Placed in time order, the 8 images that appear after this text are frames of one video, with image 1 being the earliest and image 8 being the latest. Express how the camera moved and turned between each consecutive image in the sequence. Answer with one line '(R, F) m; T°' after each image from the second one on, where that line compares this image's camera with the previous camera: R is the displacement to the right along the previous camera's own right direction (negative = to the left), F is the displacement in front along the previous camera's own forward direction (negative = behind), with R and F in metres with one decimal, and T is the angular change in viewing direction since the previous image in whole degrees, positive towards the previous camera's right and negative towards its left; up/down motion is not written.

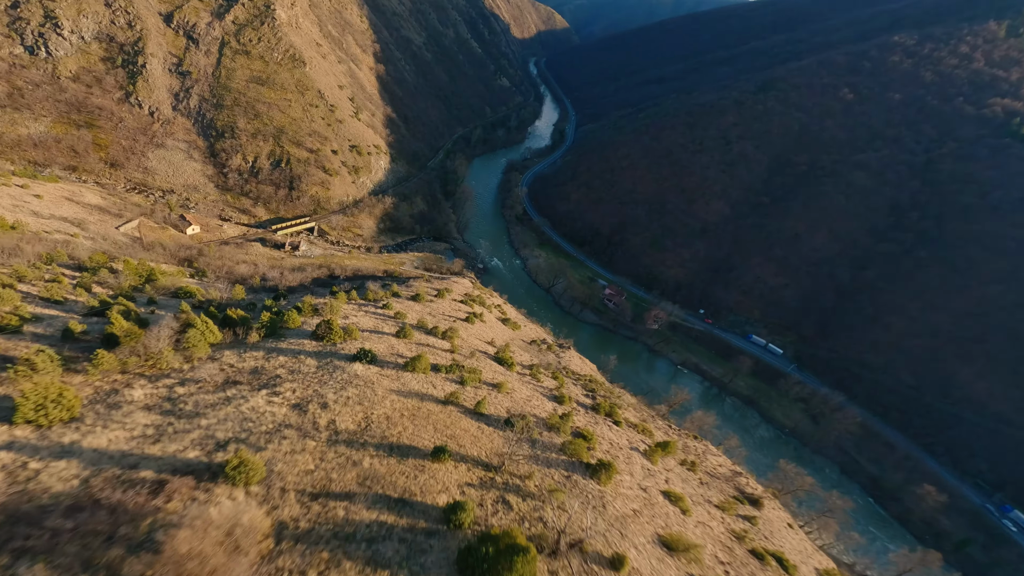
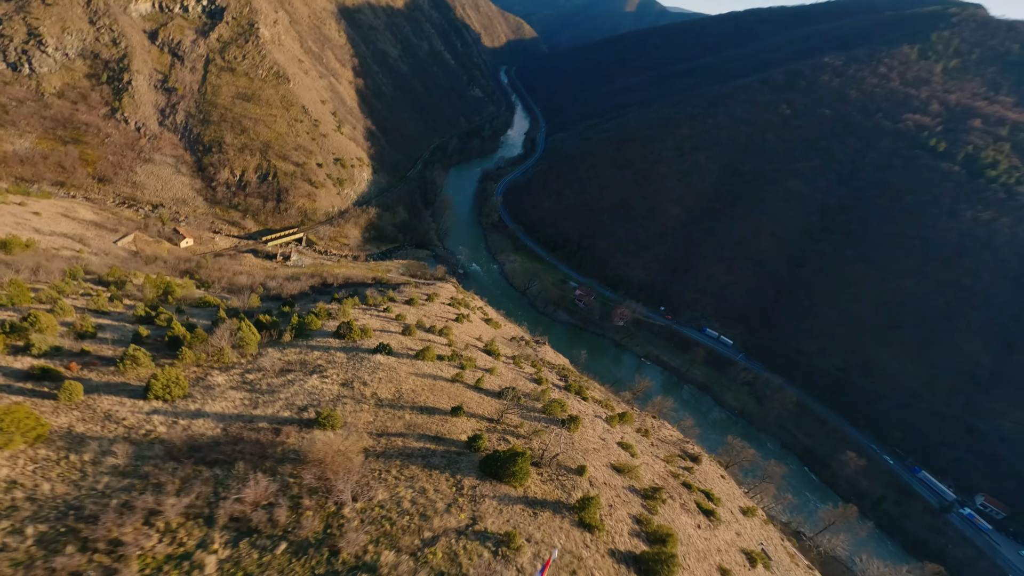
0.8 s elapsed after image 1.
(-1.3, -6.1) m; +5°
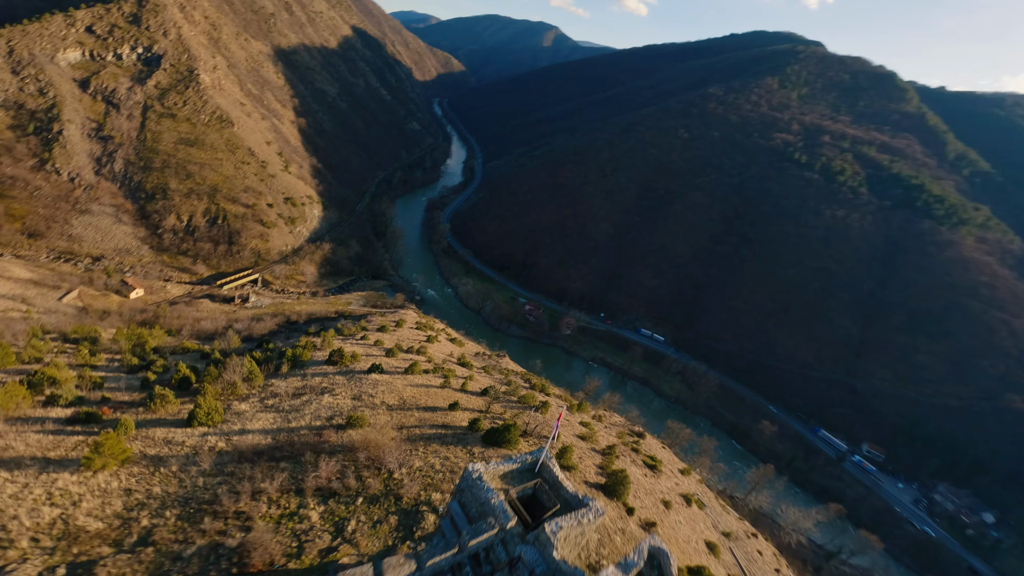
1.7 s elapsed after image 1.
(-2.3, -6.2) m; +9°
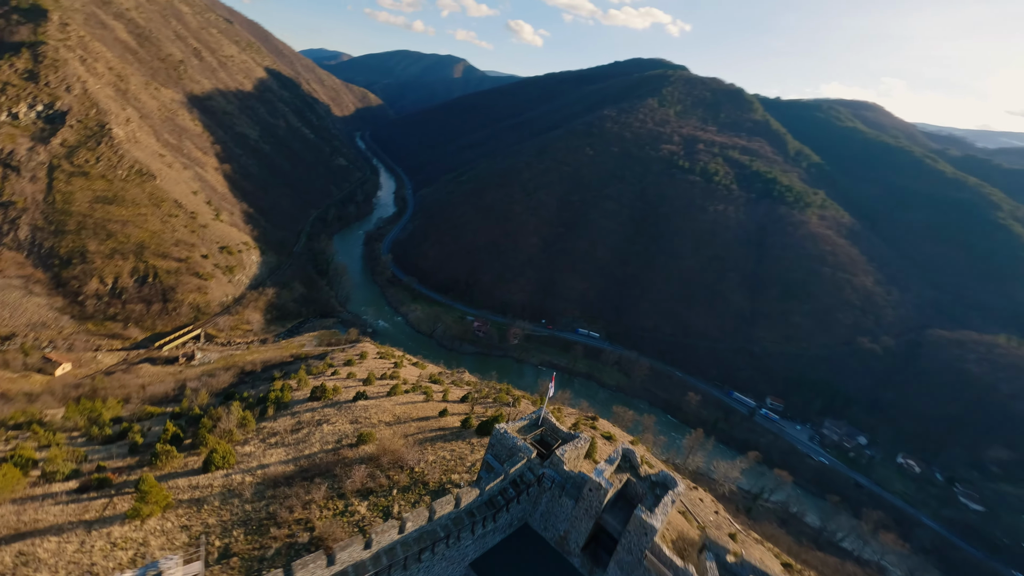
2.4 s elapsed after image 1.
(-2.8, -5.7) m; +11°
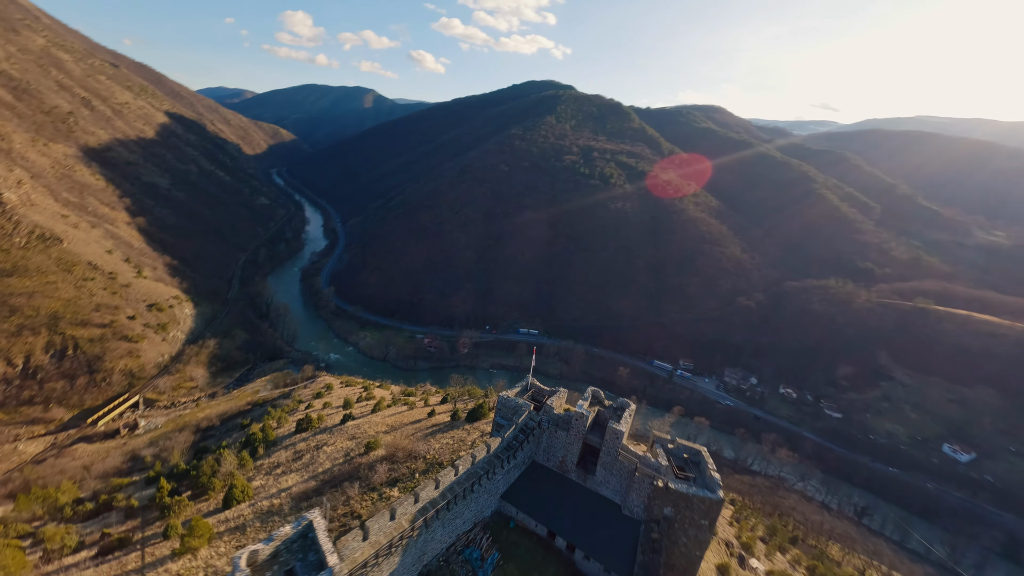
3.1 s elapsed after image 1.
(-3.4, -6.4) m; +12°
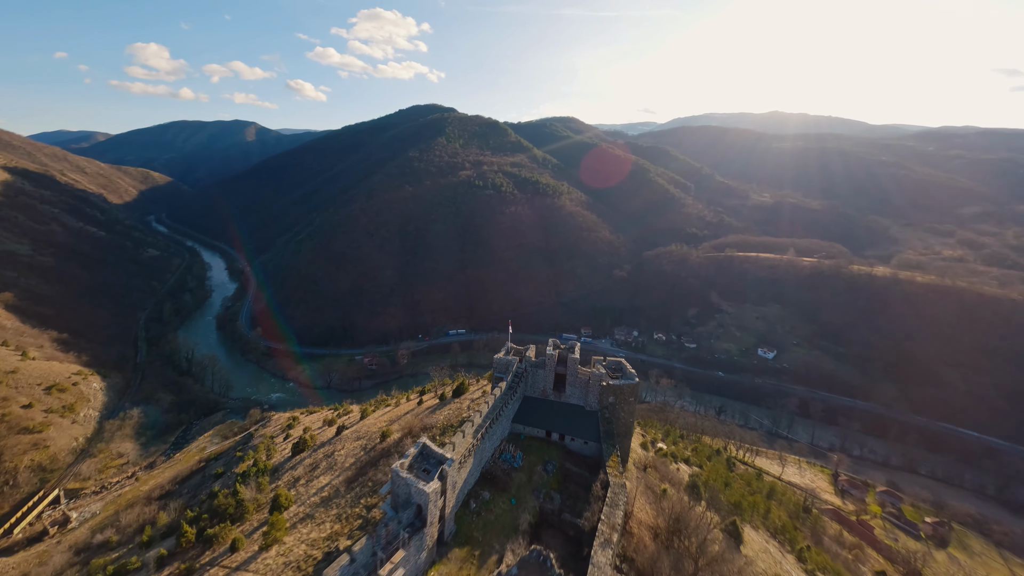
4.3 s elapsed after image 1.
(-6.5, -9.3) m; +17°
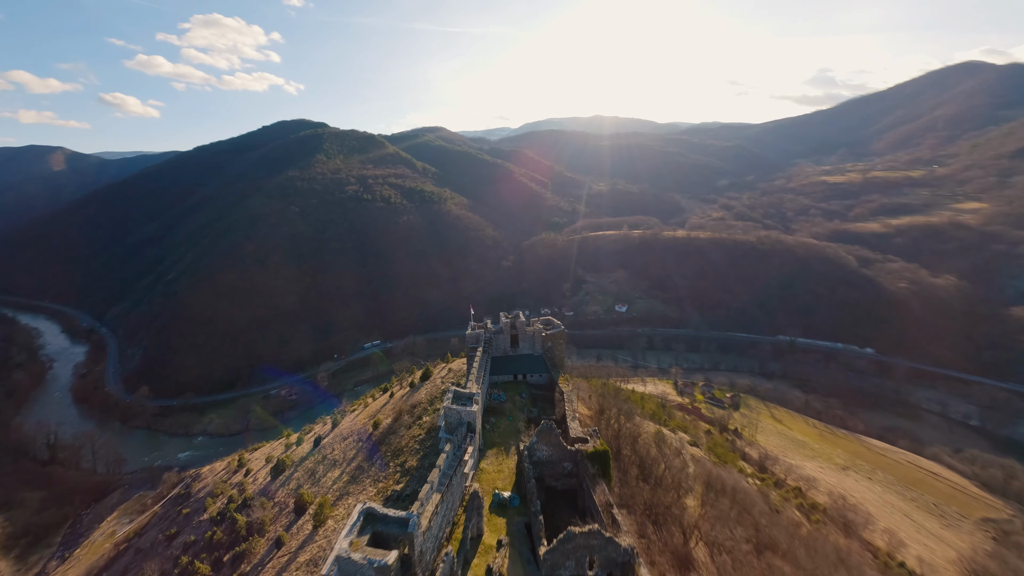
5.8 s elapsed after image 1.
(-8.2, -8.7) m; +20°
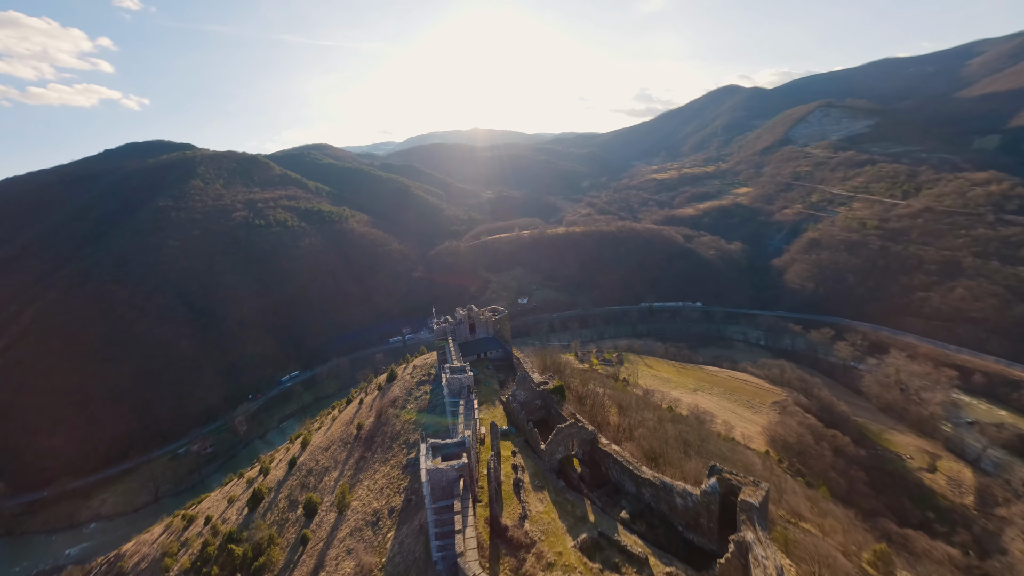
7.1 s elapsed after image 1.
(-7.9, -8.2) m; +18°
